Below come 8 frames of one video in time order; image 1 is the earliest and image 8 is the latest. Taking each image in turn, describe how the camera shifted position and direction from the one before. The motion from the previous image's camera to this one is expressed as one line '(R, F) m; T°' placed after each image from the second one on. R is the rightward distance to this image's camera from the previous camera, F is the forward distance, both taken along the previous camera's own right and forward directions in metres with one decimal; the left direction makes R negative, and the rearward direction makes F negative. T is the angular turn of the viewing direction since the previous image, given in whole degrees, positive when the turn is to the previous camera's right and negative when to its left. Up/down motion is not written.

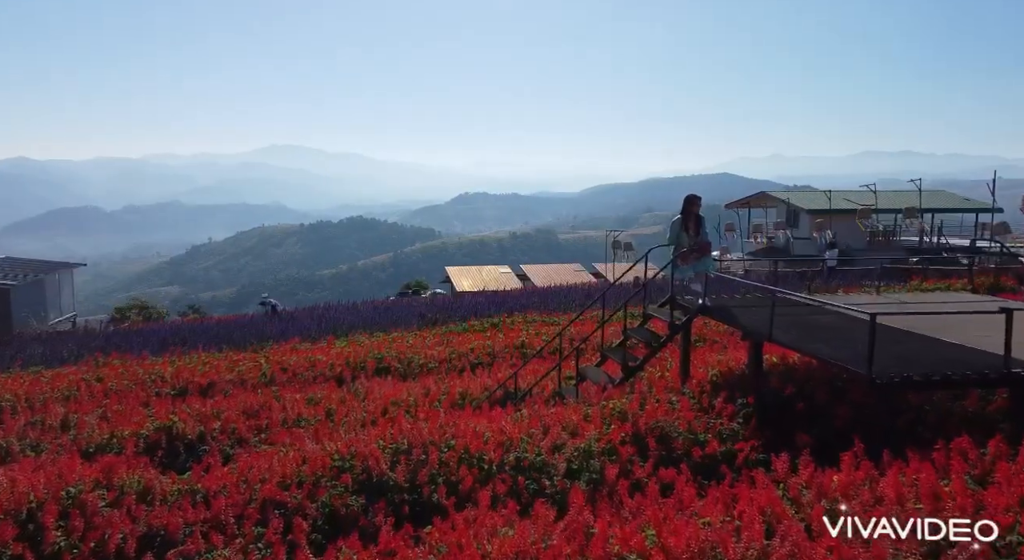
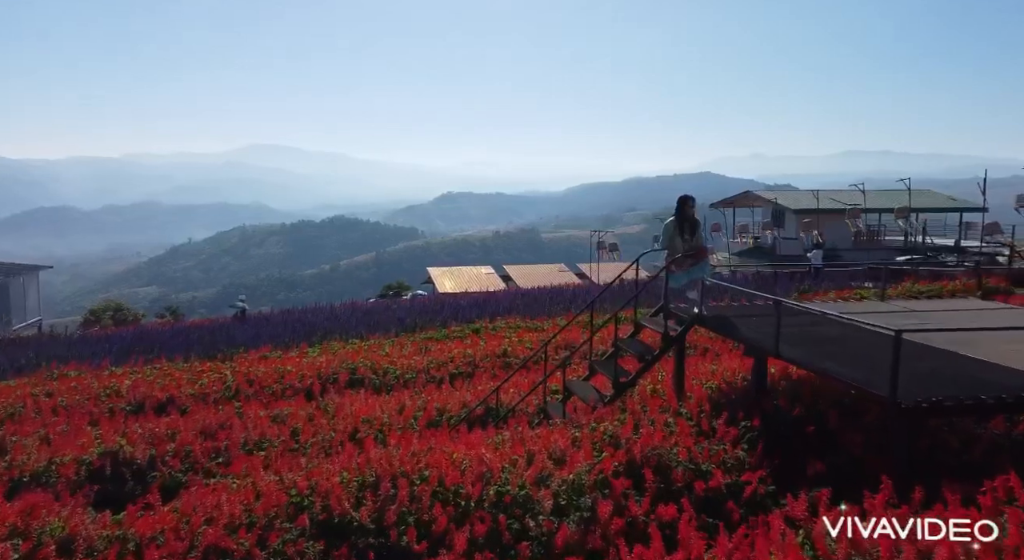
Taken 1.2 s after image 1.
(0.0, +0.7) m; +1°
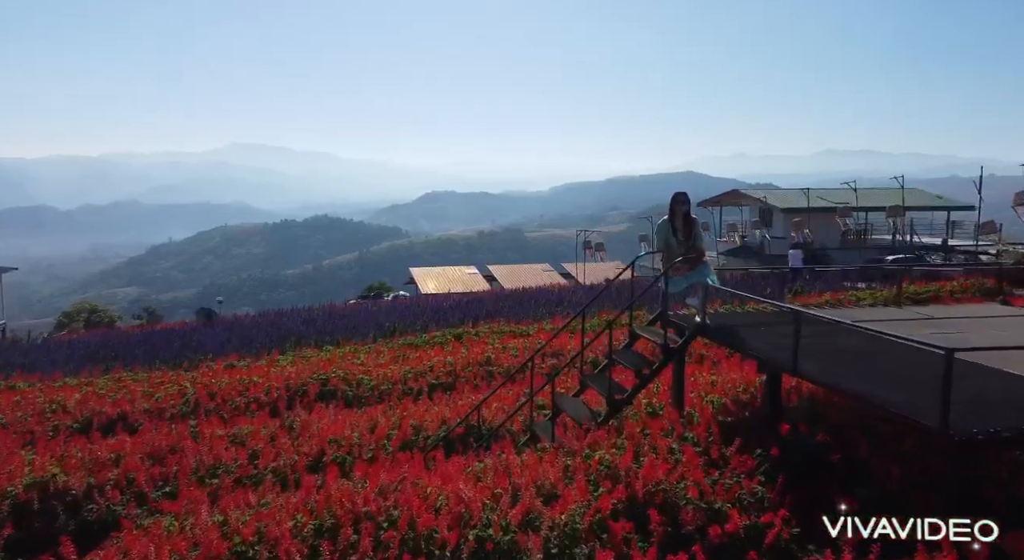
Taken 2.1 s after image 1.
(0.0, +0.8) m; +1°
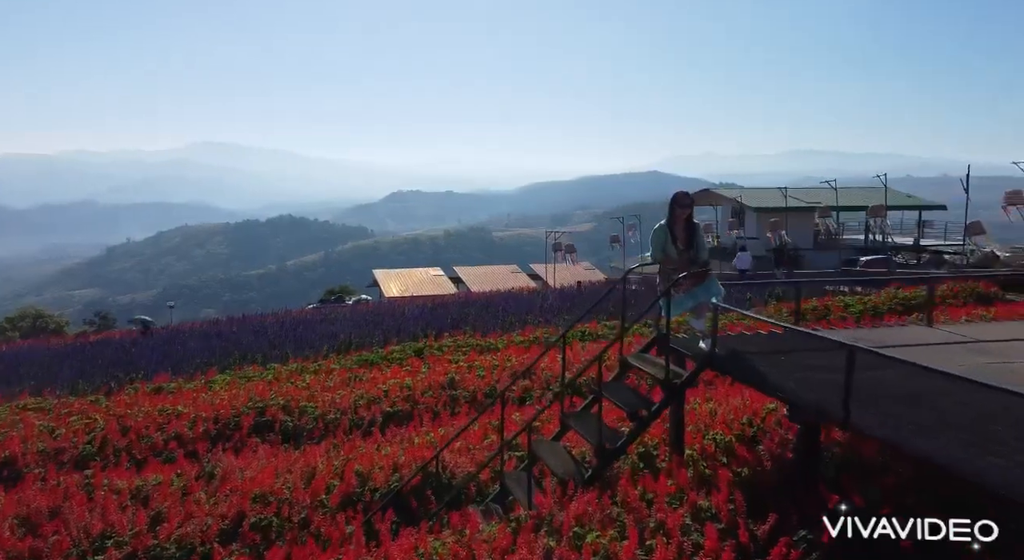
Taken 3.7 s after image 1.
(0.0, +1.4) m; +3°
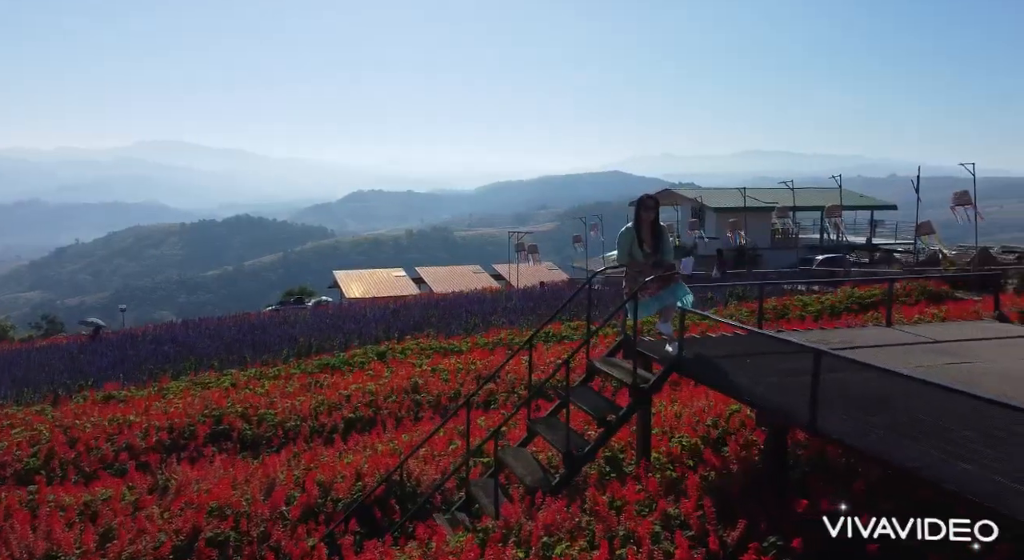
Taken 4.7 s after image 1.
(0.0, +0.1) m; +3°
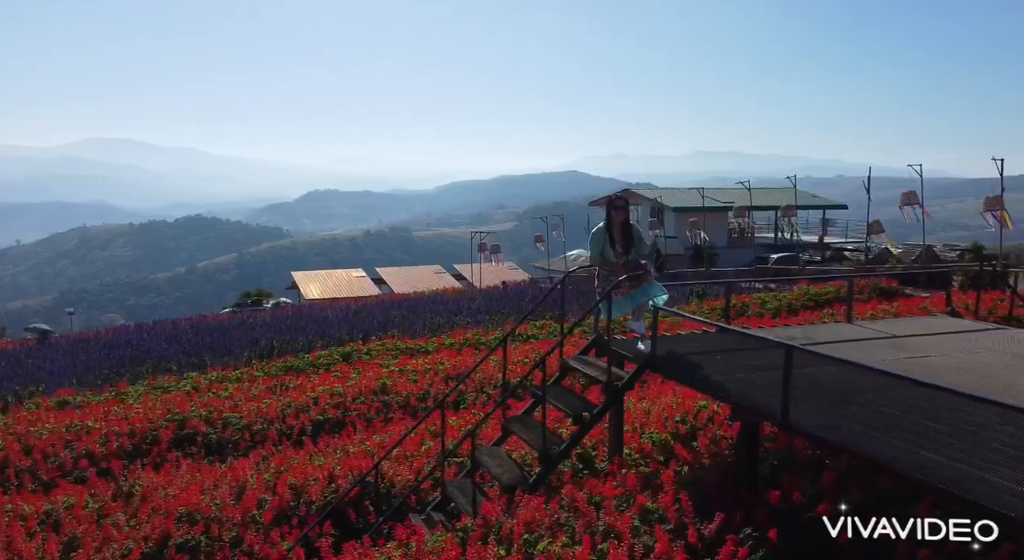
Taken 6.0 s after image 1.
(-0.1, 0.0) m; +3°
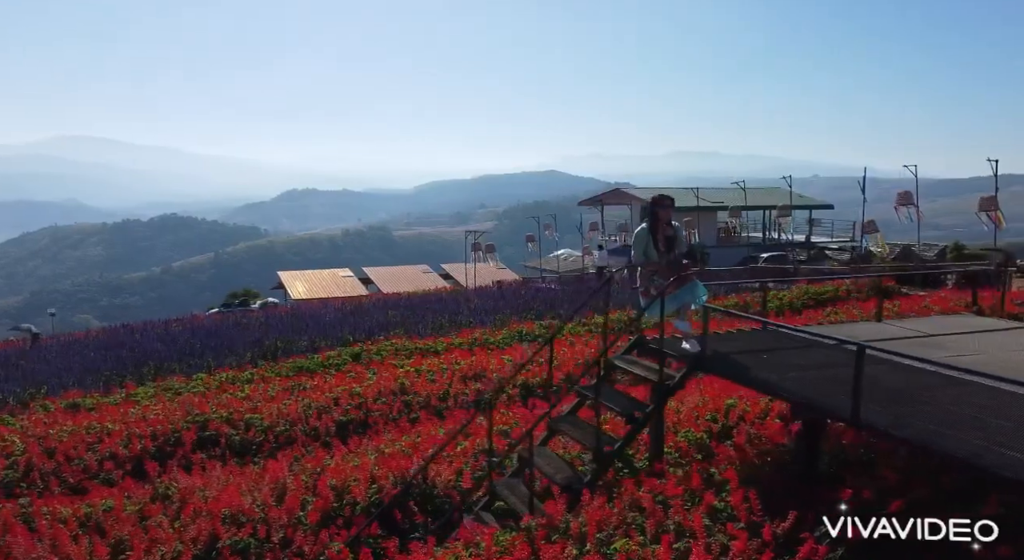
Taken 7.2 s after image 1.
(-0.6, 0.0) m; +2°
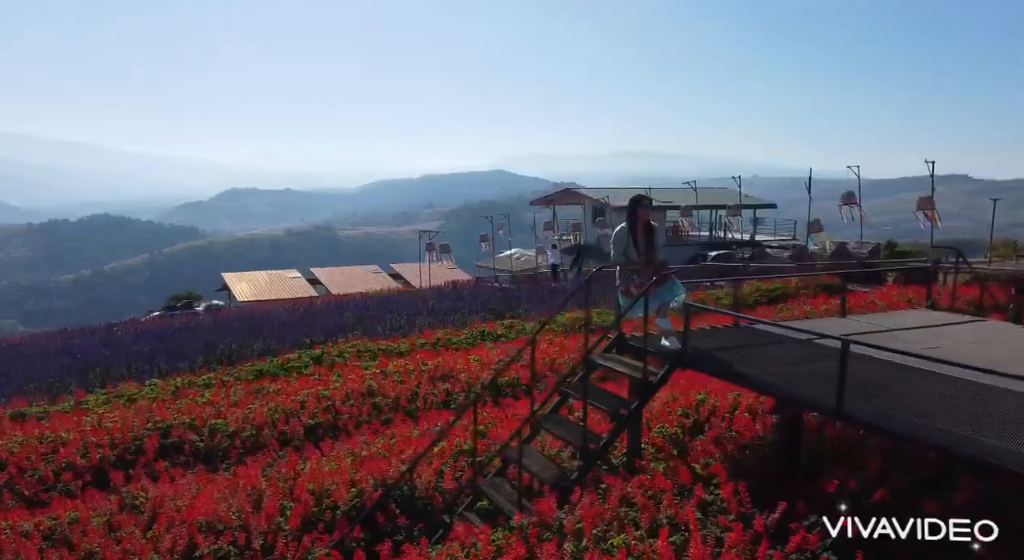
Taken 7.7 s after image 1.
(-0.3, 0.0) m; +4°
